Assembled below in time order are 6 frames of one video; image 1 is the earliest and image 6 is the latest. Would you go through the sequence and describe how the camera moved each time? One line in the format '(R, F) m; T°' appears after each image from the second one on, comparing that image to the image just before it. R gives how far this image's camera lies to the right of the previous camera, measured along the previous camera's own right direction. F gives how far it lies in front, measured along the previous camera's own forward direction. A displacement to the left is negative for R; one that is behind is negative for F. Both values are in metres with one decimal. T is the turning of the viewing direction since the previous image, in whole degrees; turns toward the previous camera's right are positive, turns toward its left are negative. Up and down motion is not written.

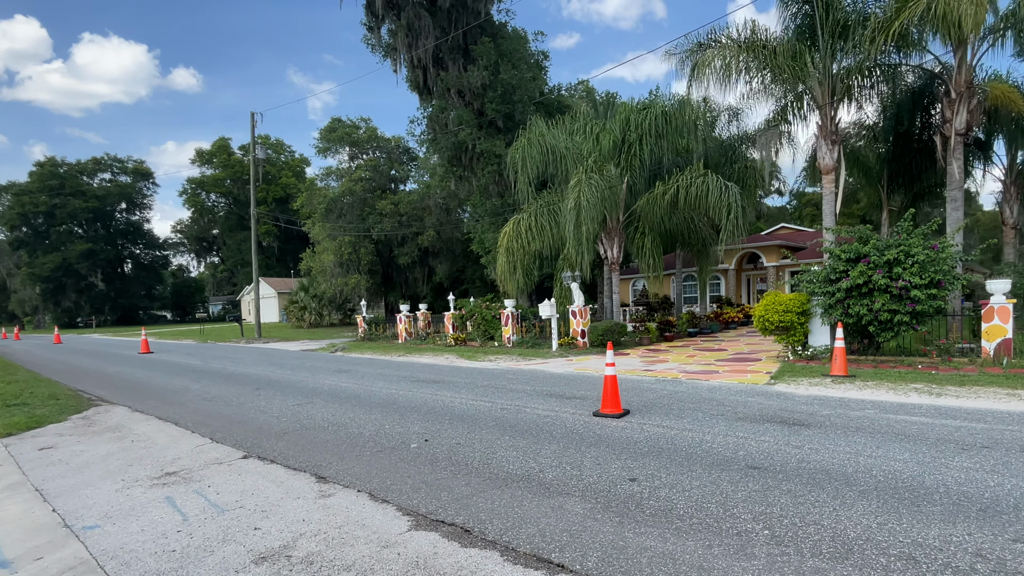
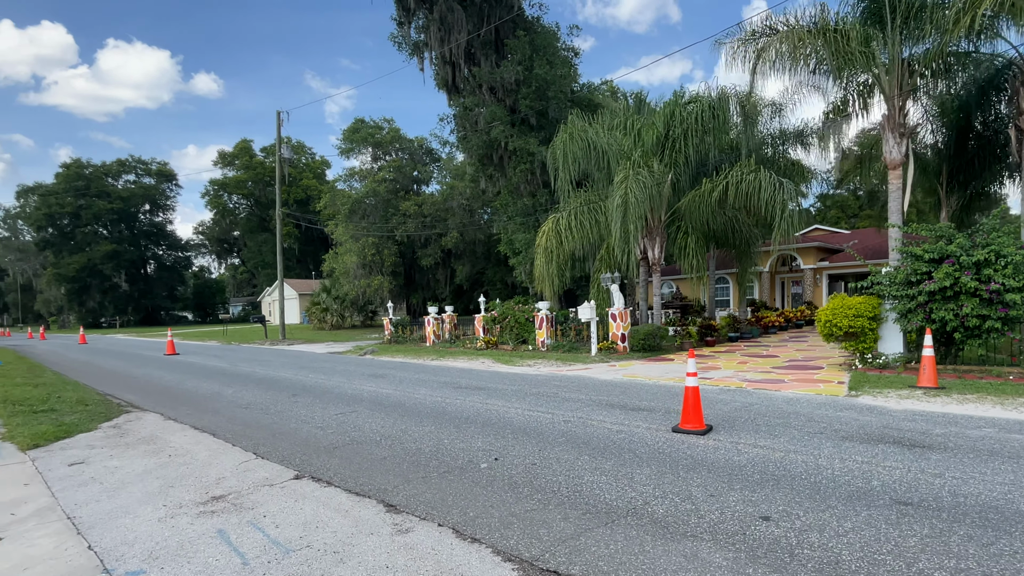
(-0.6, +0.6) m; -1°
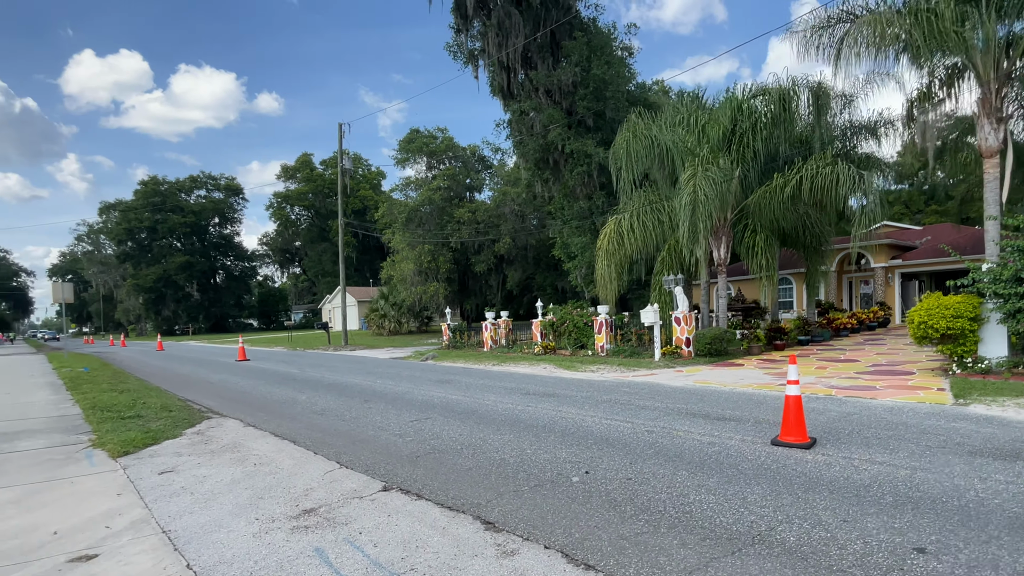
(-0.4, +0.2) m; -4°
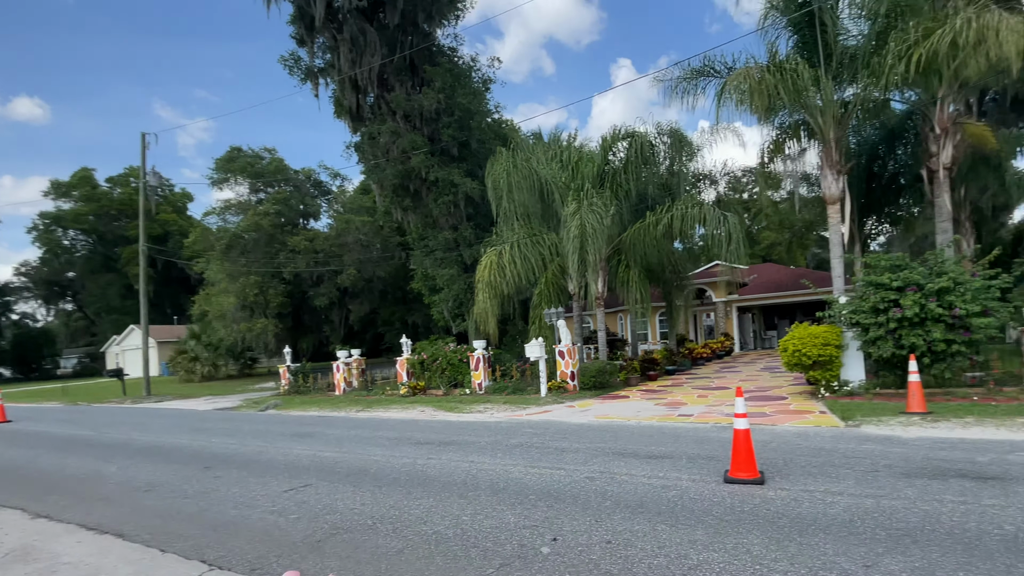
(-0.7, +0.9) m; +15°
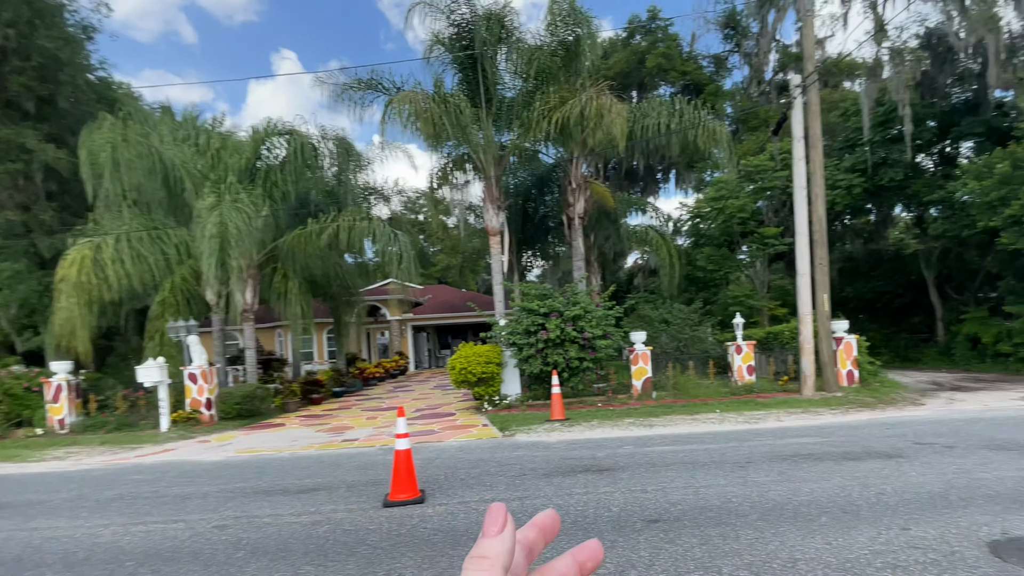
(+0.3, +0.2) m; +30°
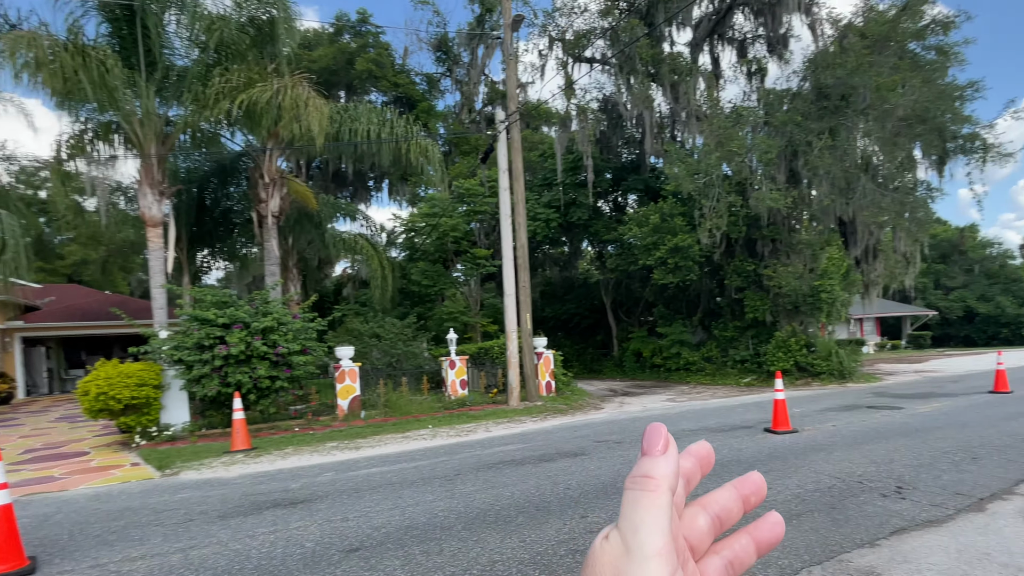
(+0.3, +0.2) m; +26°
